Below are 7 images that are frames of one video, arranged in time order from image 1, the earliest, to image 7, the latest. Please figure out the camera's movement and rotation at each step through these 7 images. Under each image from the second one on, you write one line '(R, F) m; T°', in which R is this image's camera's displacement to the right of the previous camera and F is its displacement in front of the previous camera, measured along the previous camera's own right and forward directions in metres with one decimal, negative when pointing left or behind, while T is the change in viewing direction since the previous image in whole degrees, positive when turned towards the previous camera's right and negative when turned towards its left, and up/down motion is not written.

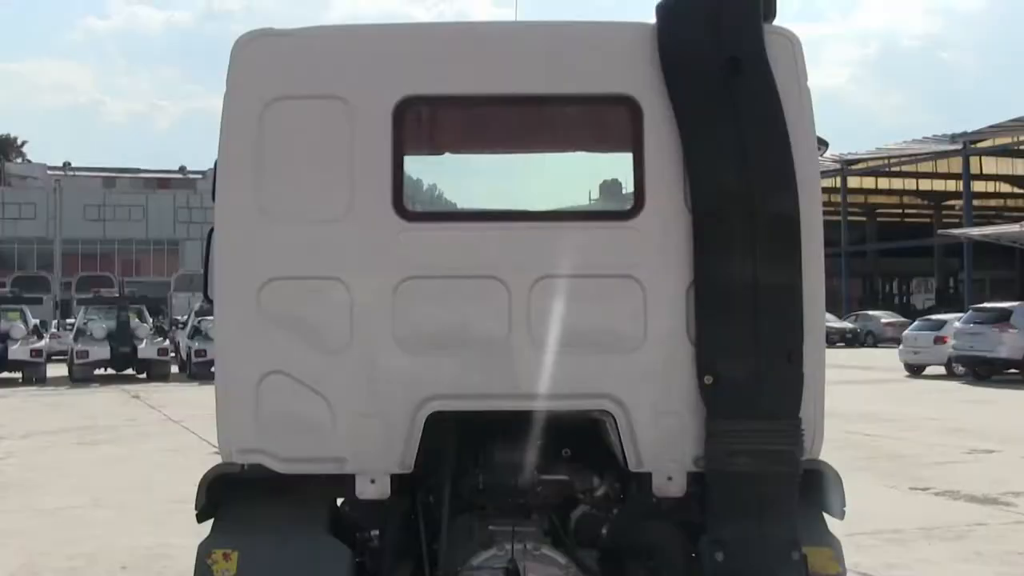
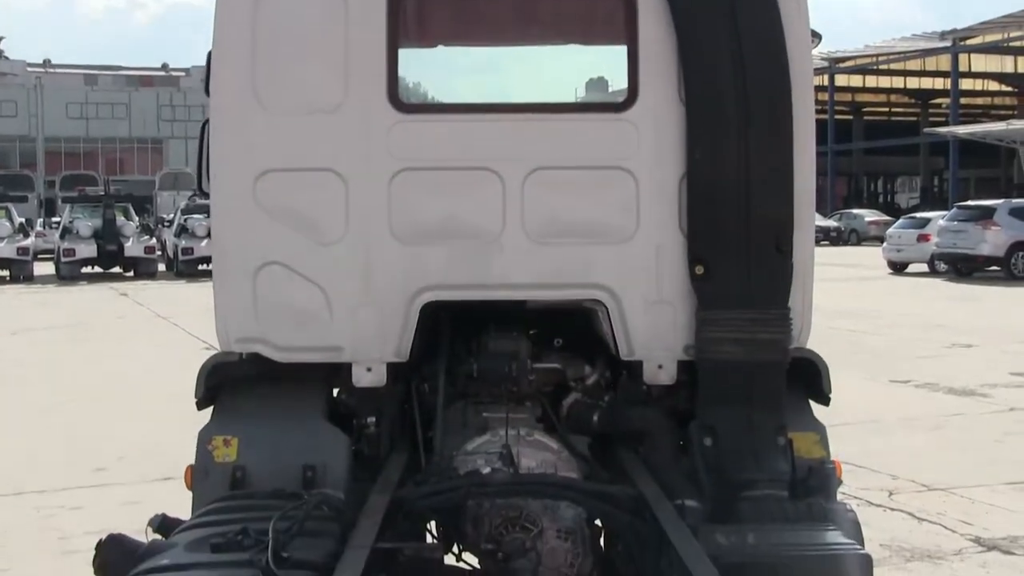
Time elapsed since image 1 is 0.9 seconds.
(0.0, -0.1) m; +1°
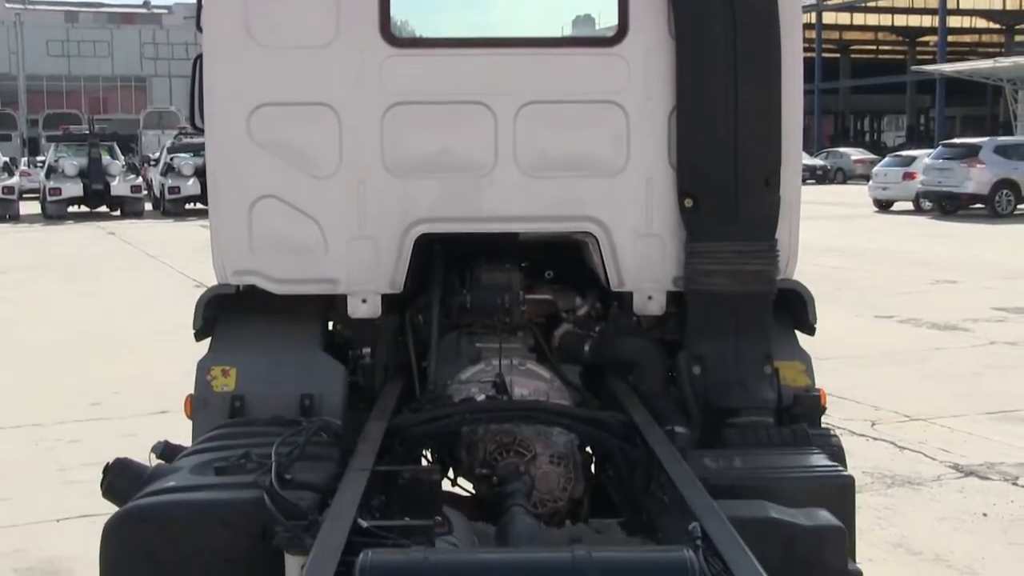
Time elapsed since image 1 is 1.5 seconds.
(0.0, -0.1) m; +1°
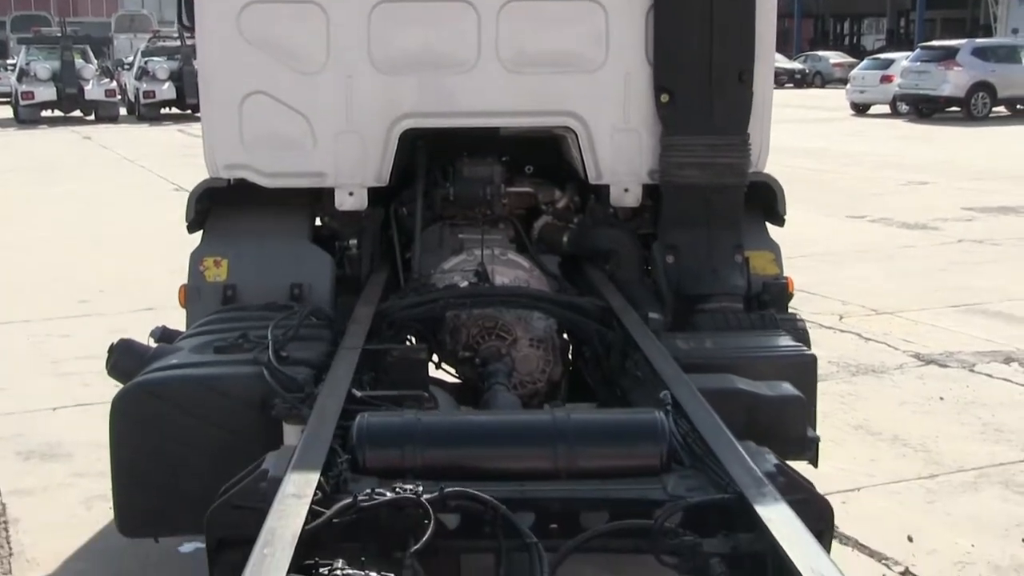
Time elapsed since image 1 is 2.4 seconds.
(0.0, -0.2) m; +1°
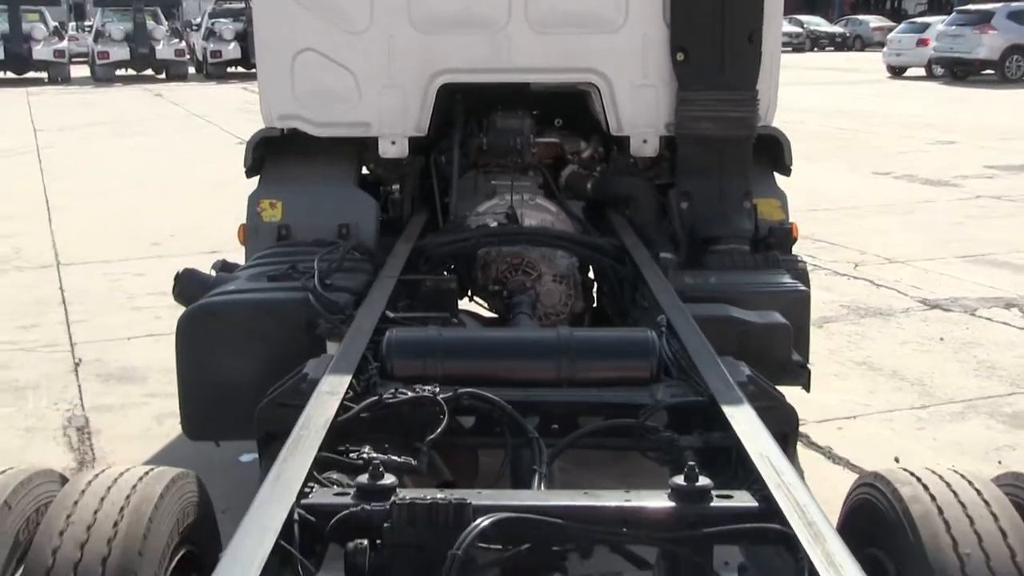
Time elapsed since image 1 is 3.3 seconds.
(+0.1, -0.4) m; -3°
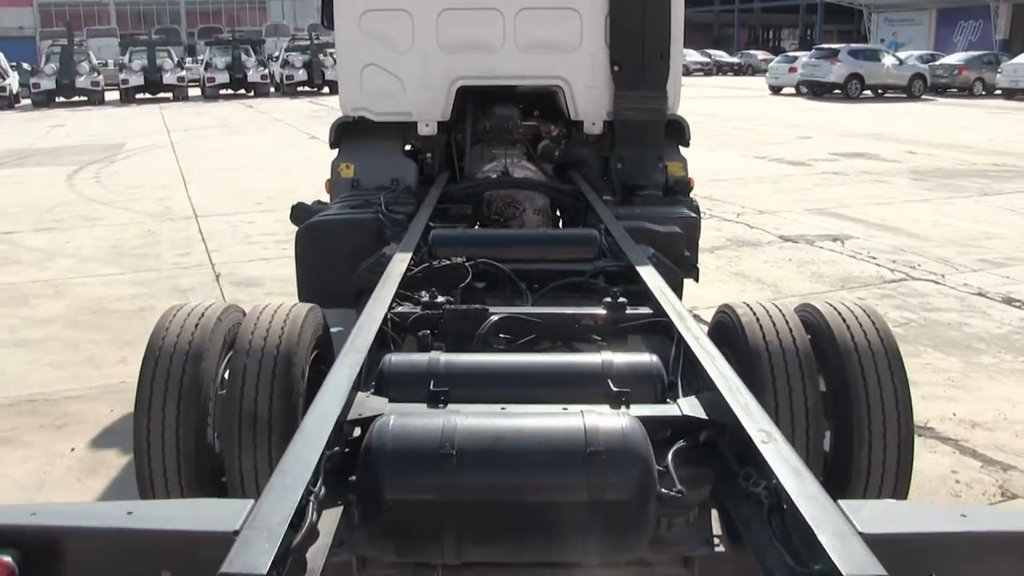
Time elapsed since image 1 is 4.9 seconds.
(0.0, -2.3) m; 0°
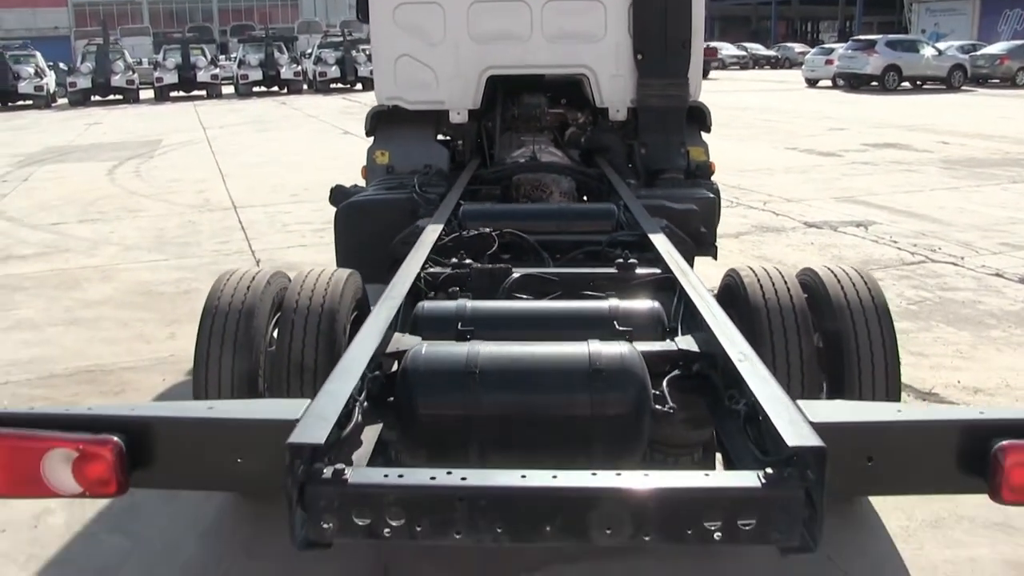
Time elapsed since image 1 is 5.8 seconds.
(0.0, -0.3) m; -2°
